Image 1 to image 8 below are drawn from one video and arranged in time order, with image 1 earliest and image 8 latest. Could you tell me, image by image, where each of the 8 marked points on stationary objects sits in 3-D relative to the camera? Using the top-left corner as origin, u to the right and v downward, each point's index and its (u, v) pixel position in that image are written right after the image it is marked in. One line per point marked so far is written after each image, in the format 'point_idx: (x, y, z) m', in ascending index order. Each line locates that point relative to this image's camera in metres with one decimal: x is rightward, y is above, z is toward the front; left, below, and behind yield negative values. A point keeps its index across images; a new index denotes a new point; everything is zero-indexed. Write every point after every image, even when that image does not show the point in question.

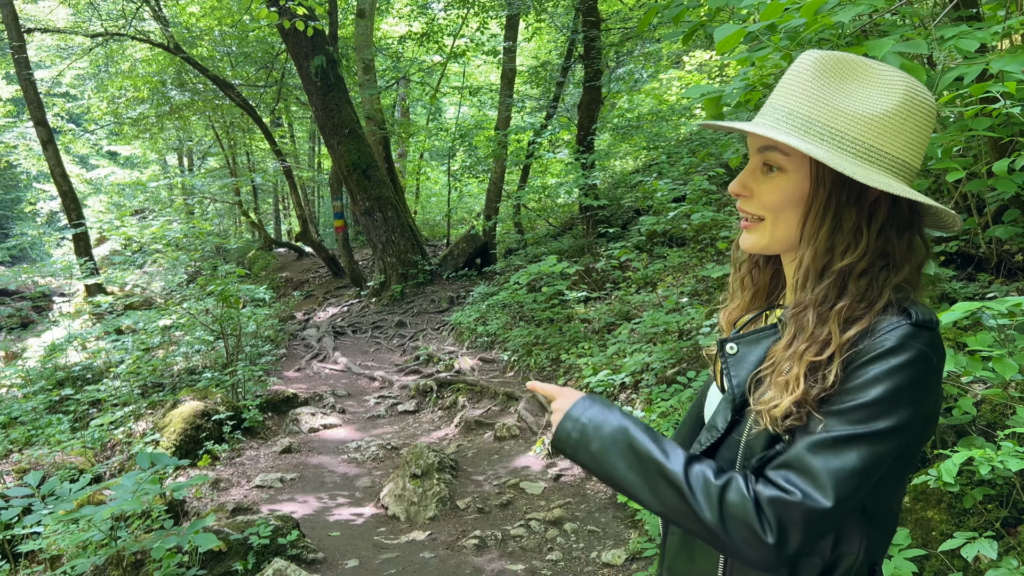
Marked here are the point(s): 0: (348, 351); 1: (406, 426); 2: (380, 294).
0: (-1.7, -0.7, +8.5) m
1: (-0.7, -0.9, +5.3) m
2: (-1.8, -0.1, +10.9) m
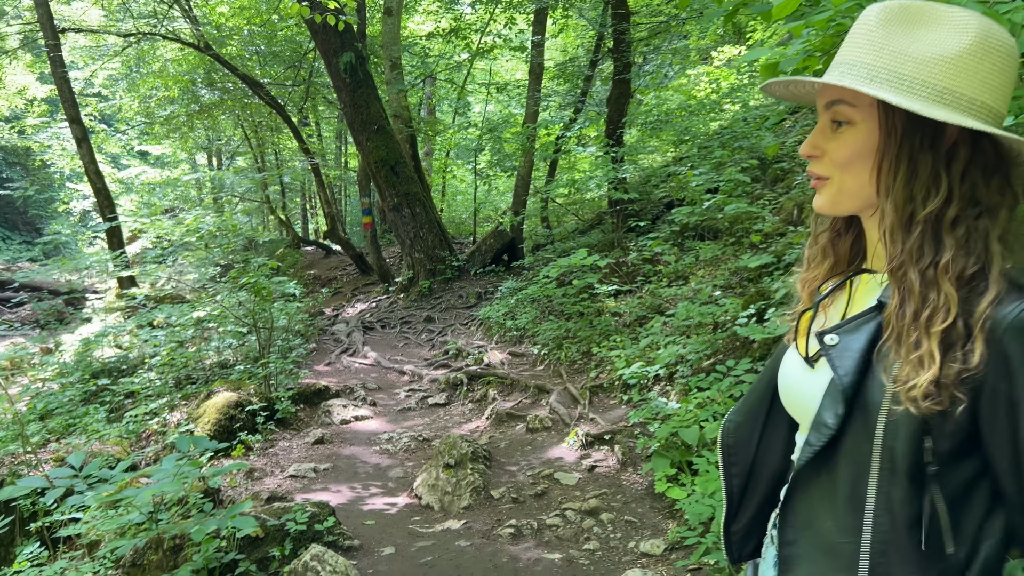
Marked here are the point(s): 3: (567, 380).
0: (-1.4, -0.6, +8.6) m
1: (-0.5, -0.8, +5.3) m
2: (-1.4, 0.0, +10.9) m
3: (+0.4, -0.6, +5.1) m
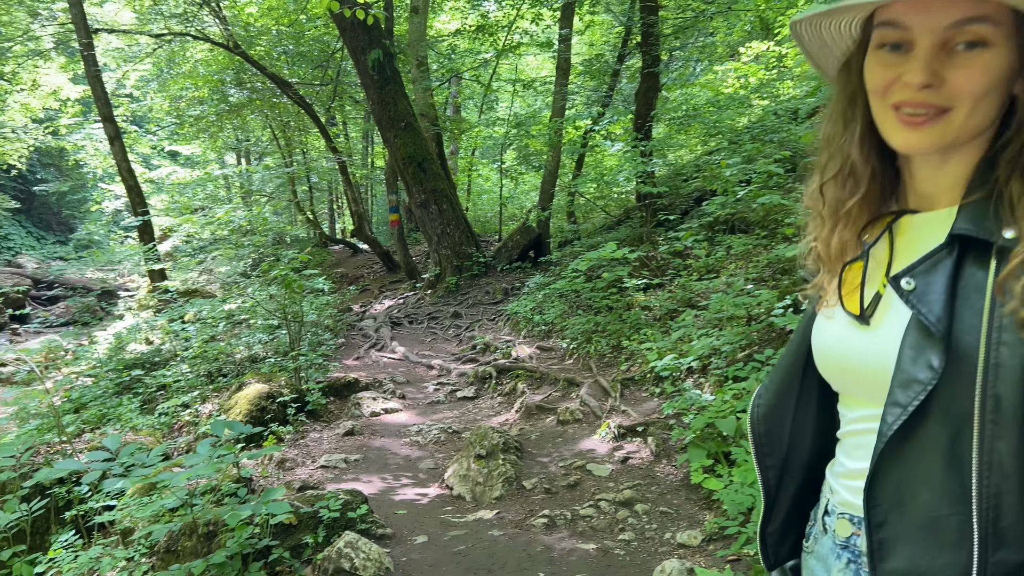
0: (-1.1, -0.6, +8.6) m
1: (-0.3, -0.8, +5.2) m
2: (-1.0, 0.0, +11.0) m
3: (+0.5, -0.5, +5.0) m
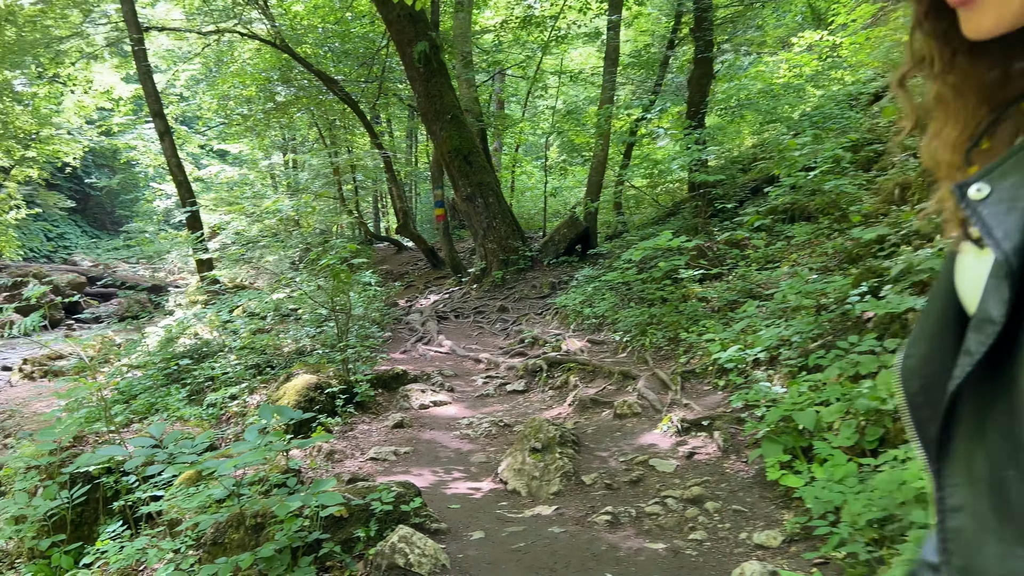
0: (-0.6, -0.5, +8.5) m
1: (0.0, -0.7, +5.1) m
2: (-0.4, +0.1, +10.8) m
3: (+0.9, -0.5, +4.8) m
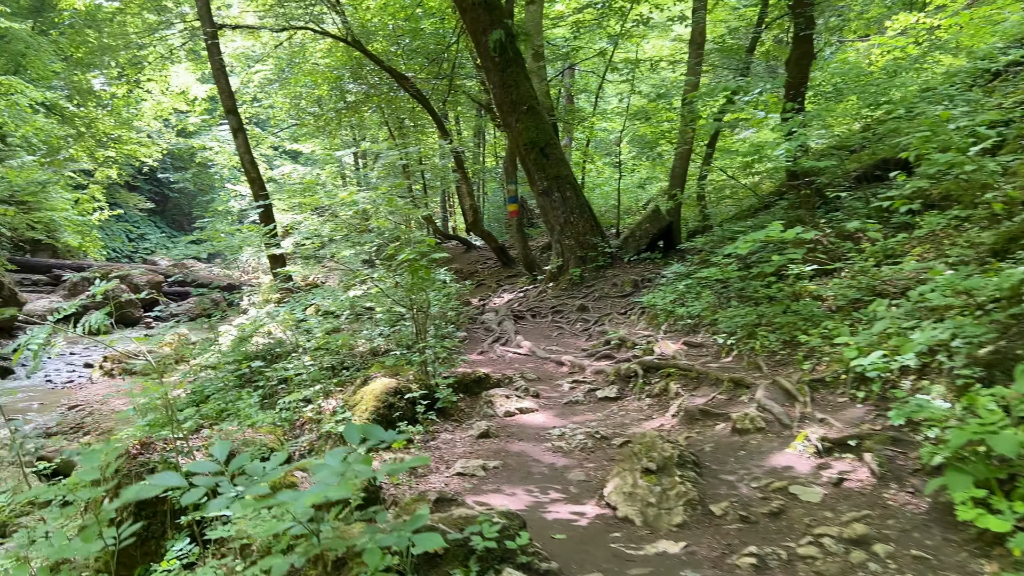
0: (+0.2, -0.5, +8.0) m
1: (+0.6, -0.7, +4.6) m
2: (+0.6, +0.1, +10.4) m
3: (+1.4, -0.4, +4.3) m
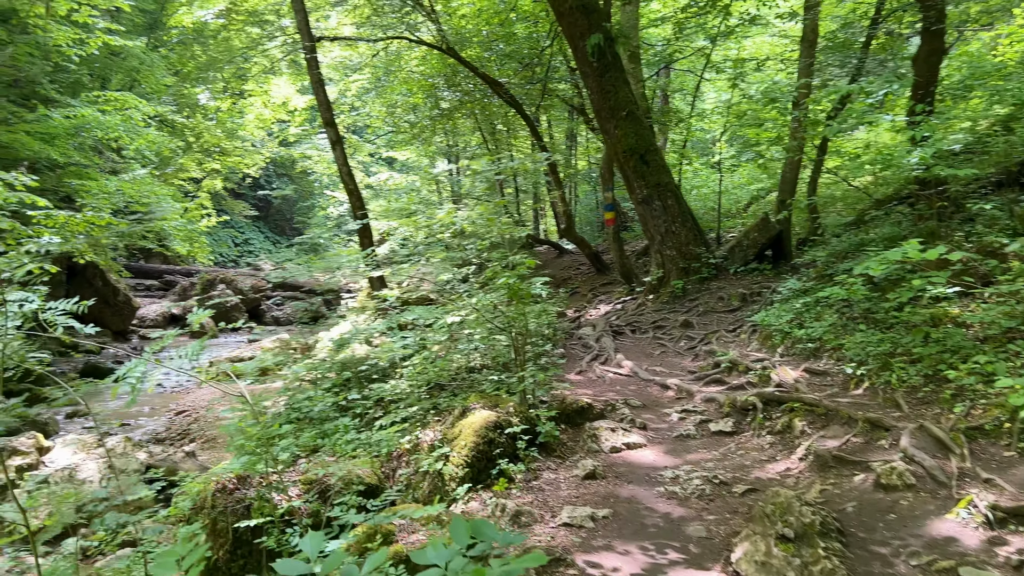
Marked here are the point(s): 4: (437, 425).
0: (+1.1, -0.6, +7.7) m
1: (+1.1, -0.9, +4.2) m
2: (+1.8, 0.0, +10.0) m
3: (+1.9, -0.6, +3.8) m
4: (-0.4, -0.7, +4.4) m
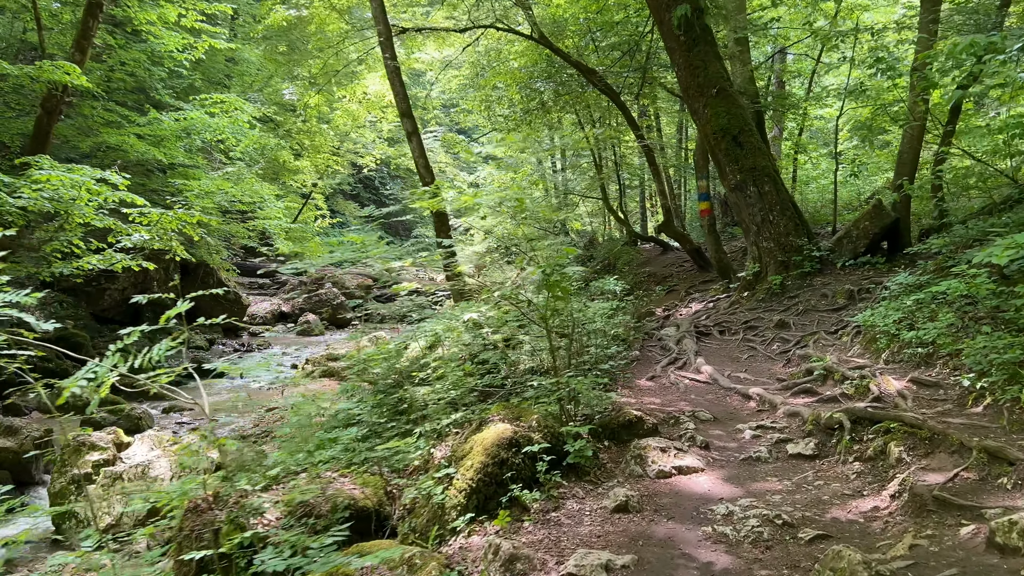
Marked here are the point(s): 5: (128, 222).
0: (+1.7, -0.6, +6.8) m
1: (+1.2, -0.8, +3.4) m
2: (+2.7, 0.0, +9.0) m
3: (+1.9, -0.6, +2.9) m
4: (-0.3, -0.7, +3.8) m
5: (-6.2, +1.1, +12.9) m
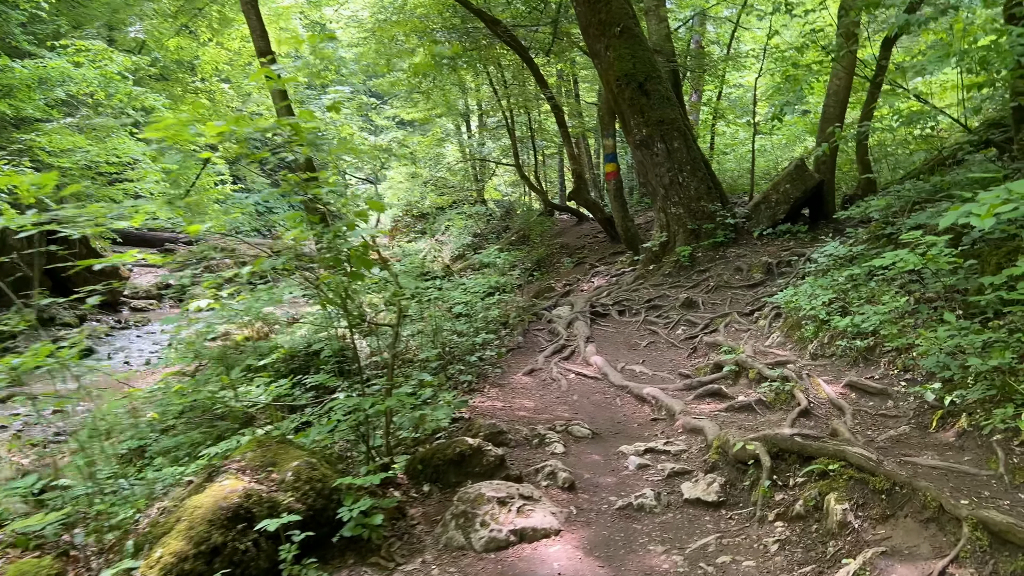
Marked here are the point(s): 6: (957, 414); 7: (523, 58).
0: (+0.7, -0.4, +5.7) m
1: (+0.5, -0.7, +2.3) m
2: (+1.5, +0.3, +7.9) m
3: (+1.3, -0.5, +1.8) m
4: (-1.0, -0.6, +2.5) m
5: (-7.7, +1.5, +11.0) m
6: (+1.4, -0.4, +2.6) m
7: (0.0, +3.7, +12.5) m
